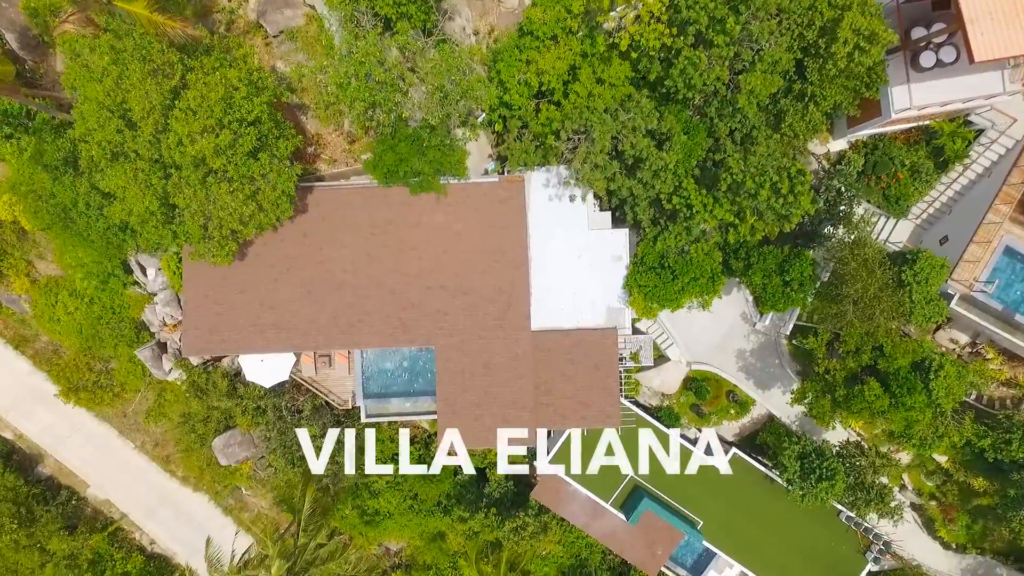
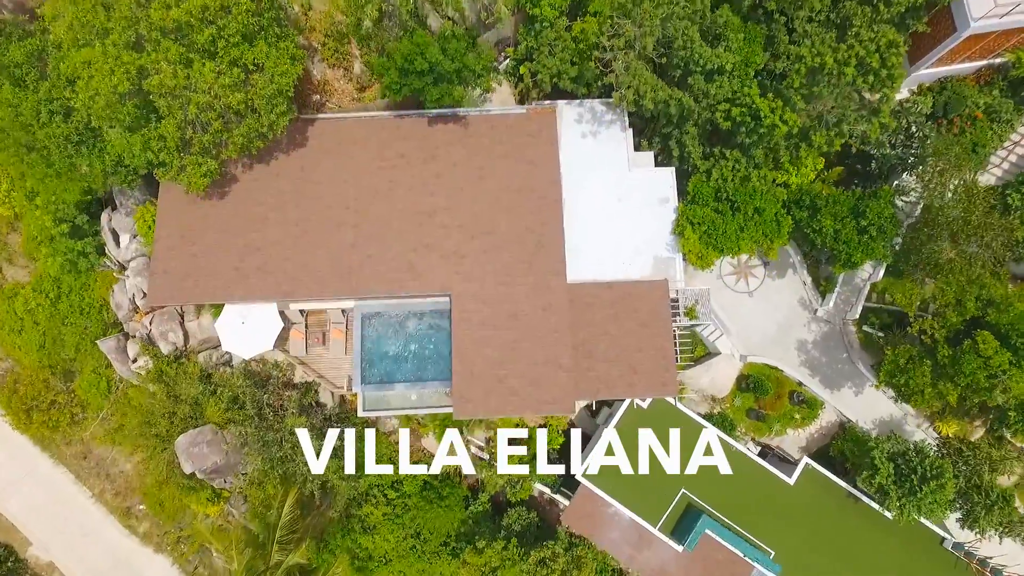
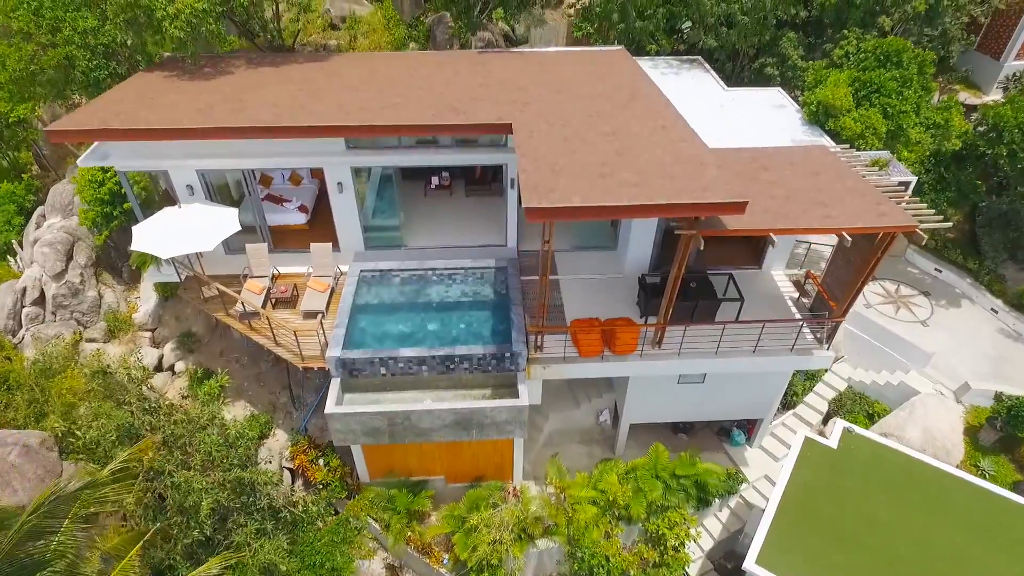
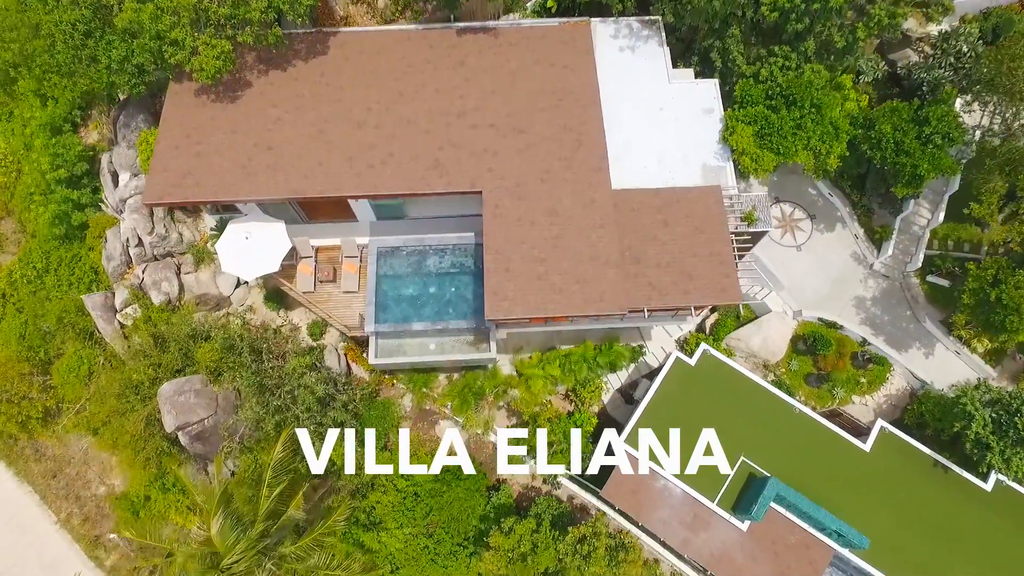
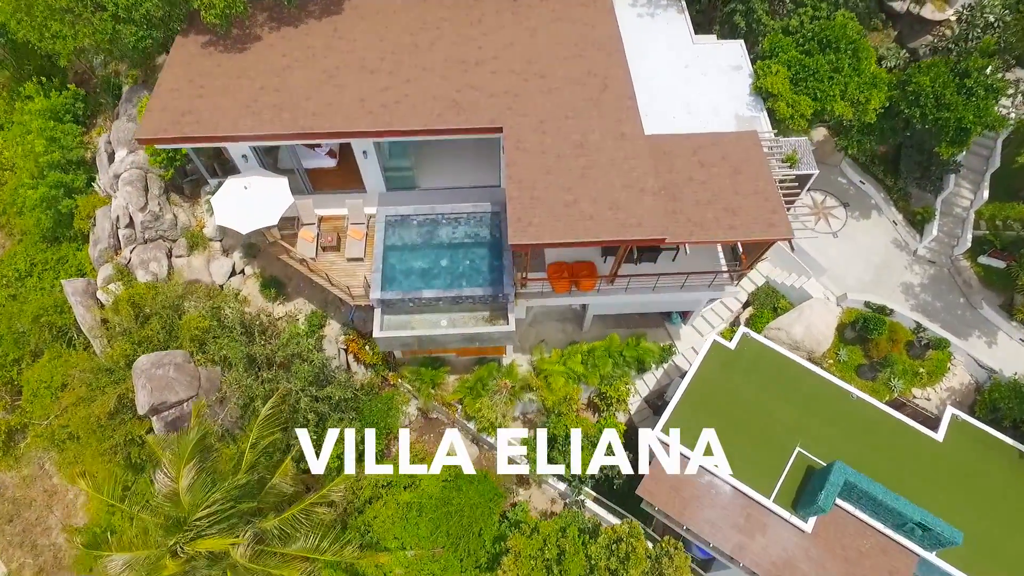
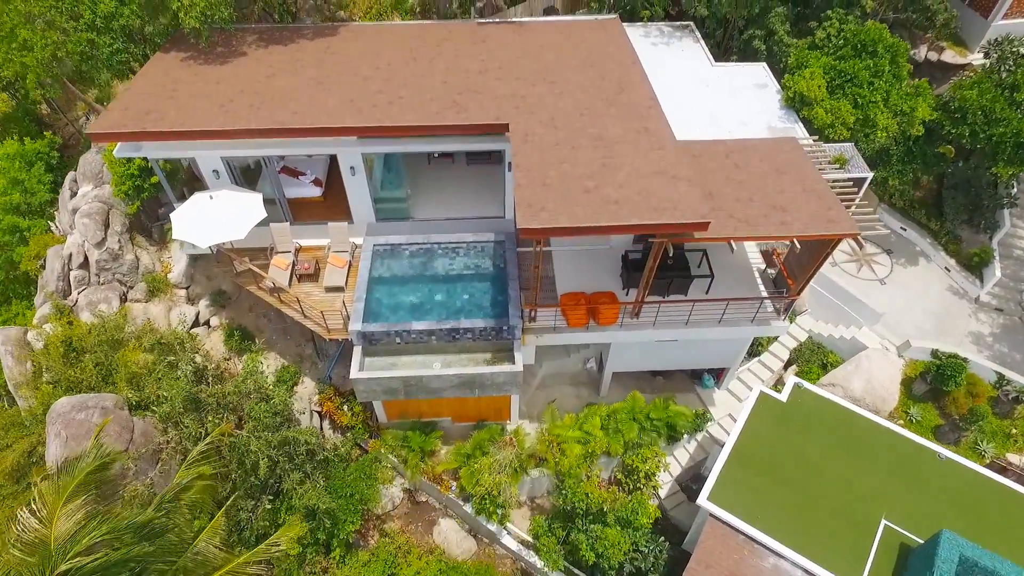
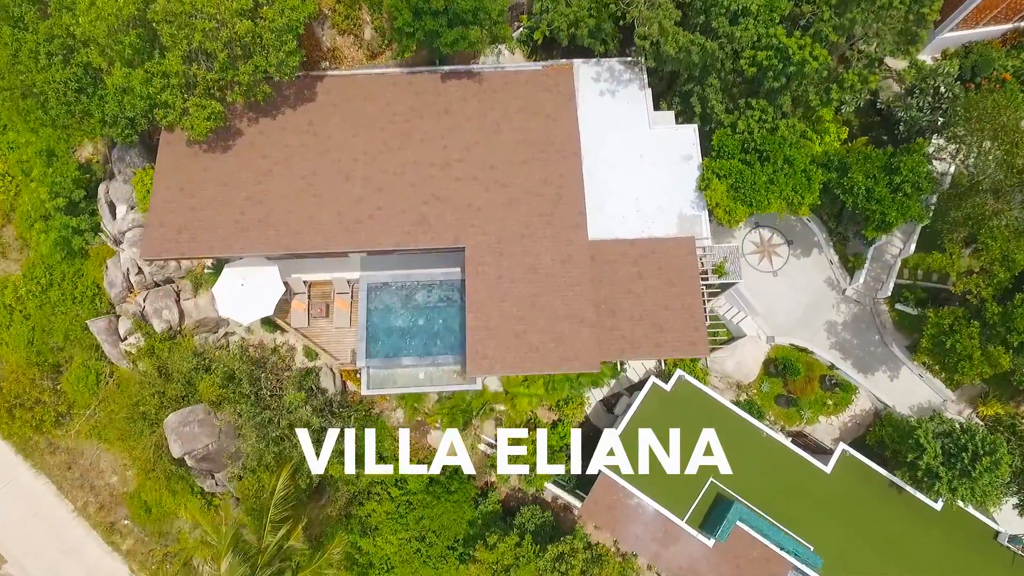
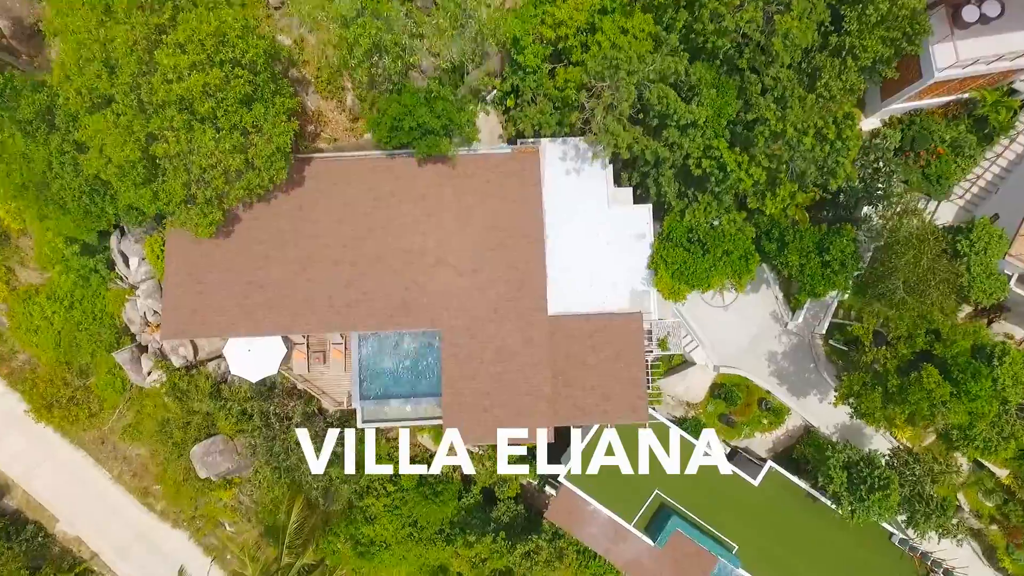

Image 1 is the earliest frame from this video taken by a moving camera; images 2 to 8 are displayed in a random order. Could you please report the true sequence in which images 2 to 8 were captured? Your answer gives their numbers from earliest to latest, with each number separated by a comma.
8, 2, 7, 4, 5, 6, 3
